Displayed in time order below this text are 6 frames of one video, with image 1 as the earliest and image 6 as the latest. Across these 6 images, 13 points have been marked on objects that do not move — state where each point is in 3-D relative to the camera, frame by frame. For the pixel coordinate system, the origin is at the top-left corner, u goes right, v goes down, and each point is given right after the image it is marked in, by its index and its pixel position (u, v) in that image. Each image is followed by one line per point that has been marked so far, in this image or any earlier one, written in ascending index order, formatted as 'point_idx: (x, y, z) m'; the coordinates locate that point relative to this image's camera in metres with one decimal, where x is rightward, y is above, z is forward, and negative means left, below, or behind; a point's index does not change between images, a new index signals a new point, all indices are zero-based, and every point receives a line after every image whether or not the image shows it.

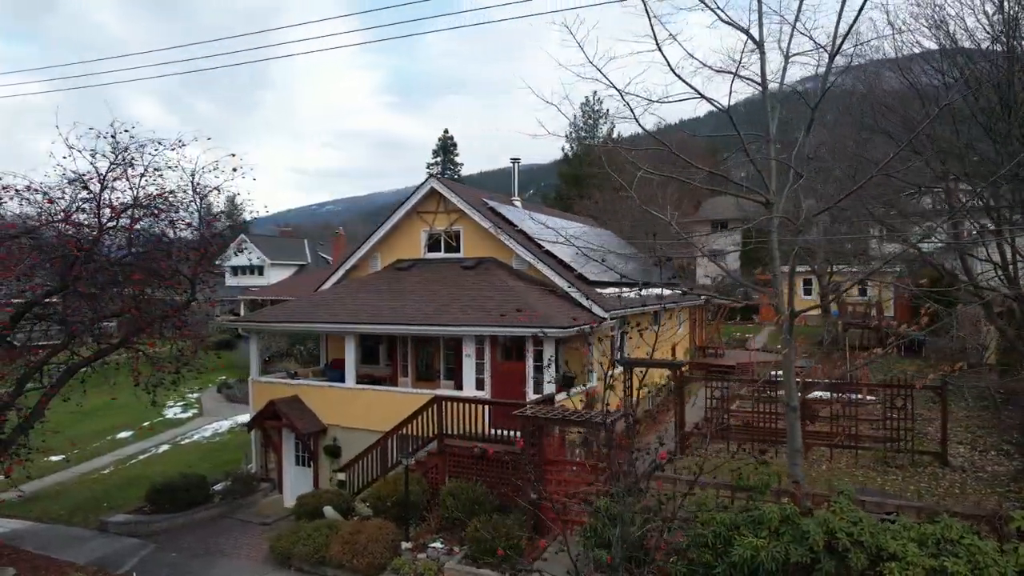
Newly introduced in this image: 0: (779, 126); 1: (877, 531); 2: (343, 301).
0: (+3.4, +2.1, +8.3) m
1: (+4.1, -2.7, +7.4) m
2: (-3.8, -0.3, +14.8) m
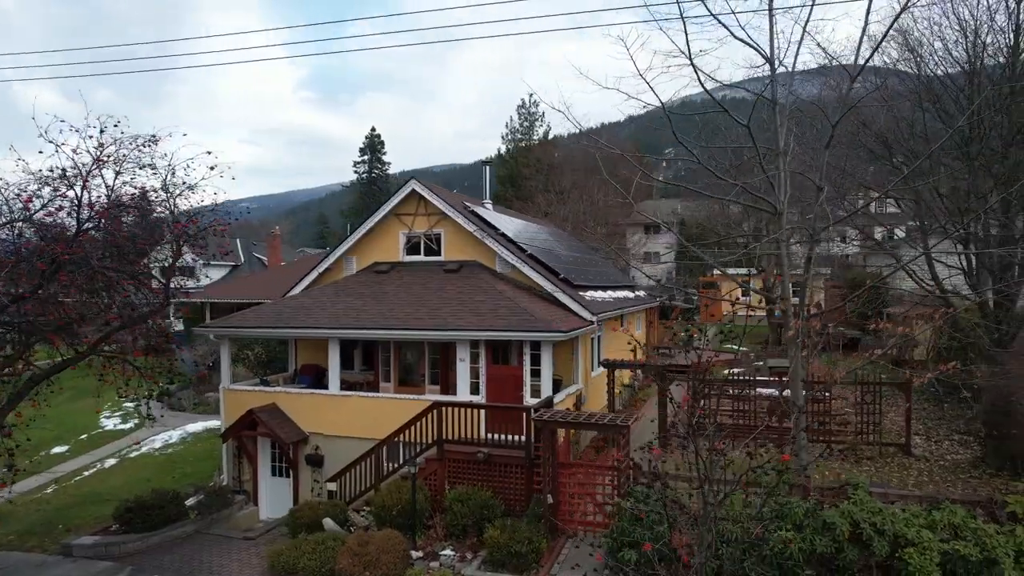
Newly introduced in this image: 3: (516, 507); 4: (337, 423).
0: (+3.7, +2.0, +8.8) m
1: (+4.6, -2.8, +8.0) m
2: (-4.1, -0.4, +14.4) m
3: (+0.1, -3.6, +11.0) m
4: (-3.6, -2.8, +13.6) m
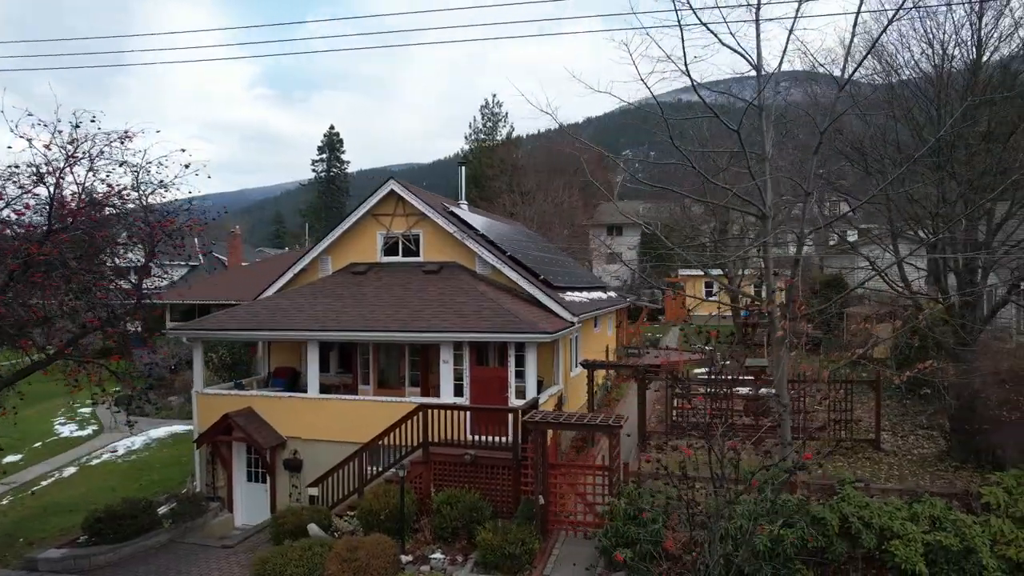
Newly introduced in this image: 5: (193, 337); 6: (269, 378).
0: (+3.6, +2.0, +9.0) m
1: (+4.6, -2.8, +8.3) m
2: (-4.5, -0.4, +14.1) m
3: (-0.1, -3.7, +11.0) m
4: (-4.0, -2.8, +13.4) m
5: (-6.5, -1.0, +13.6) m
6: (-5.7, -2.1, +15.7) m
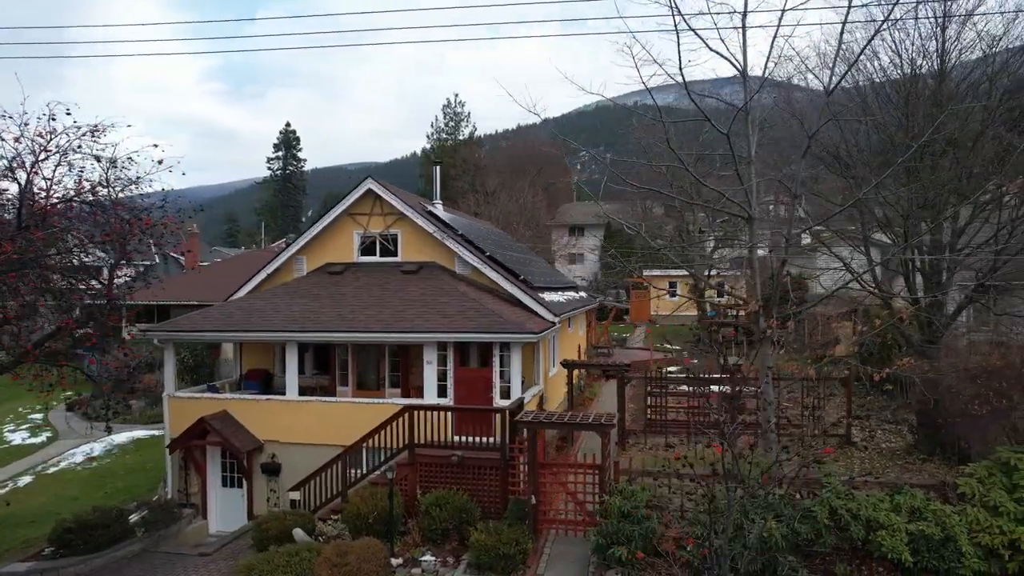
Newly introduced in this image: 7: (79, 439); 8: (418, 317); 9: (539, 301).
0: (+3.6, +2.0, +9.3) m
1: (+4.5, -2.8, +8.6) m
2: (-4.9, -0.4, +13.8) m
3: (-0.3, -3.7, +11.0) m
4: (-4.3, -2.8, +13.1) m
5: (-6.9, -1.0, +13.2) m
6: (-6.2, -2.1, +15.3) m
7: (-13.0, -4.5, +19.9) m
8: (-1.8, -0.6, +12.7) m
9: (+0.6, -0.3, +13.7) m
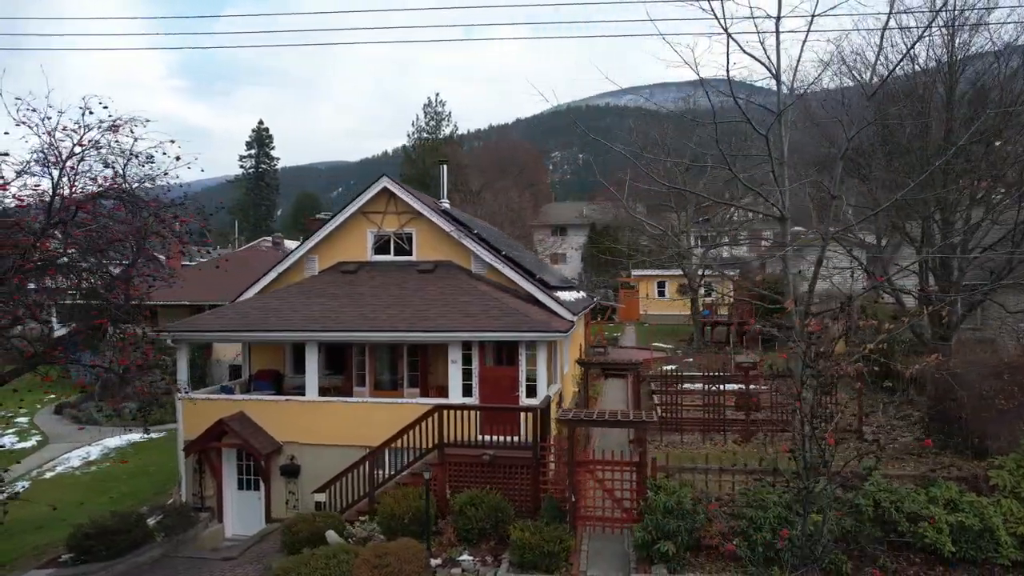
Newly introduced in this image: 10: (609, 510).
0: (+4.2, +2.0, +9.4) m
1: (+5.2, -2.8, +8.8) m
2: (-4.5, -0.4, +13.6) m
3: (+0.2, -3.6, +11.0) m
4: (-3.9, -2.8, +13.0) m
5: (-6.5, -1.0, +12.9) m
6: (-5.9, -2.1, +15.0) m
7: (-12.9, -4.5, +19.4) m
8: (-1.4, -0.6, +12.7) m
9: (+1.0, -0.3, +13.7) m
10: (+1.5, -3.5, +10.4) m
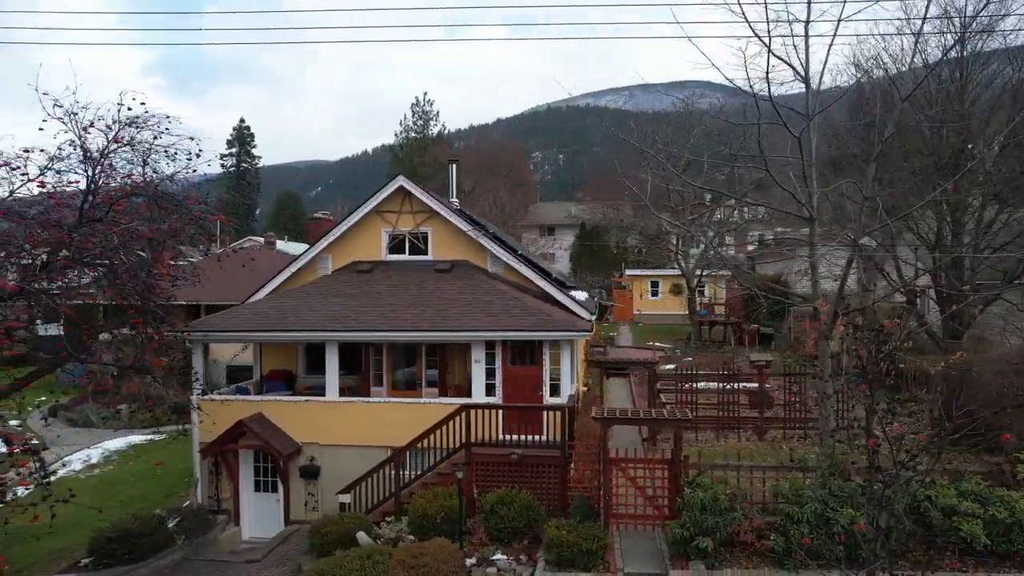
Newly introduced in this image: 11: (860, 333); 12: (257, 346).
0: (+4.7, +2.0, +9.6) m
1: (+5.7, -2.8, +9.0) m
2: (-4.1, -0.4, +13.5) m
3: (+0.7, -3.6, +11.0) m
4: (-3.4, -2.8, +12.8) m
5: (-6.1, -1.0, +12.7) m
6: (-5.5, -2.1, +14.8) m
7: (-12.6, -4.5, +19.0) m
8: (-0.9, -0.5, +12.6) m
9: (+1.4, -0.2, +13.8) m
10: (+2.0, -3.5, +10.4) m
11: (+5.1, -0.7, +9.7) m
12: (-5.9, -1.4, +15.3) m
